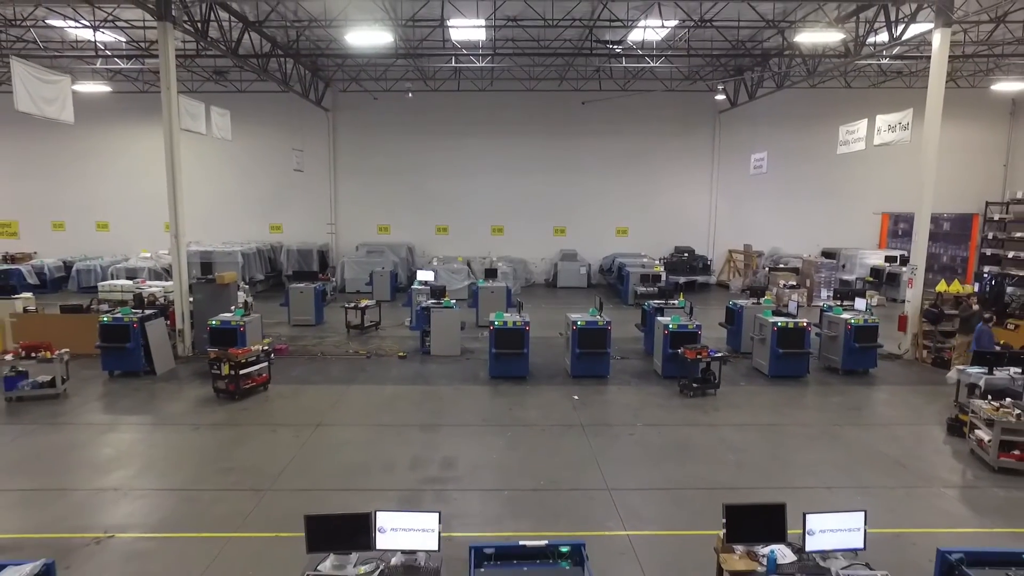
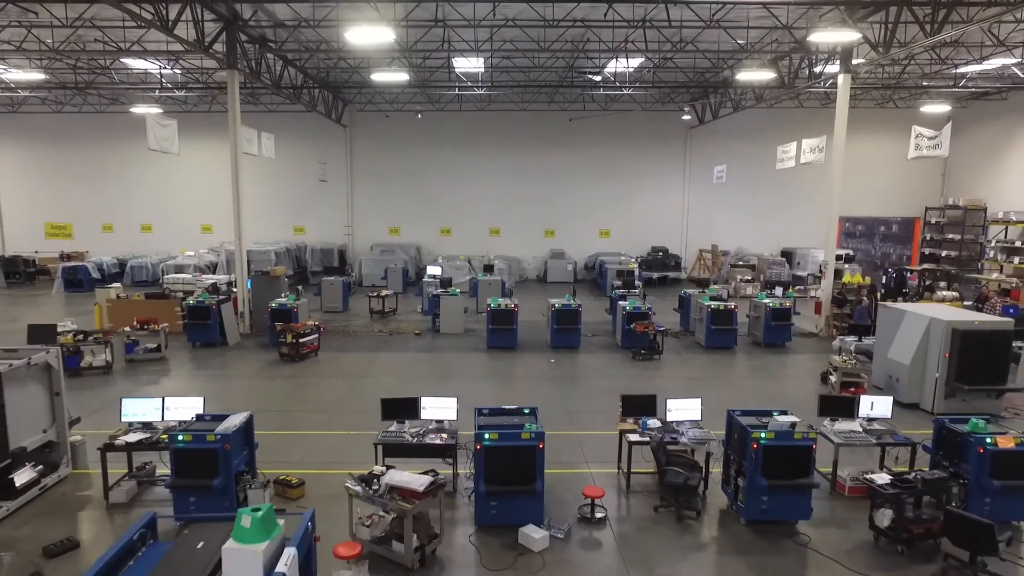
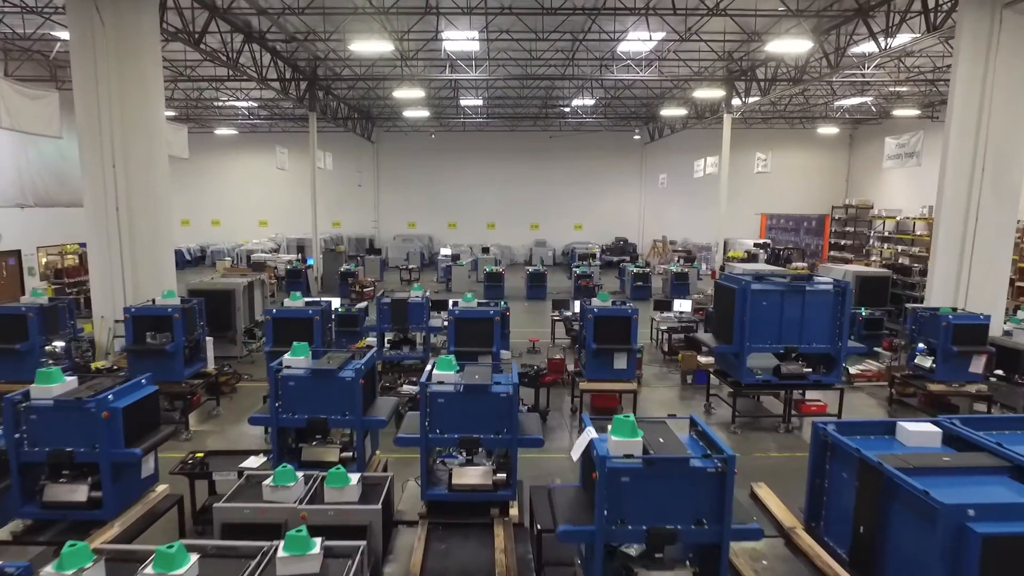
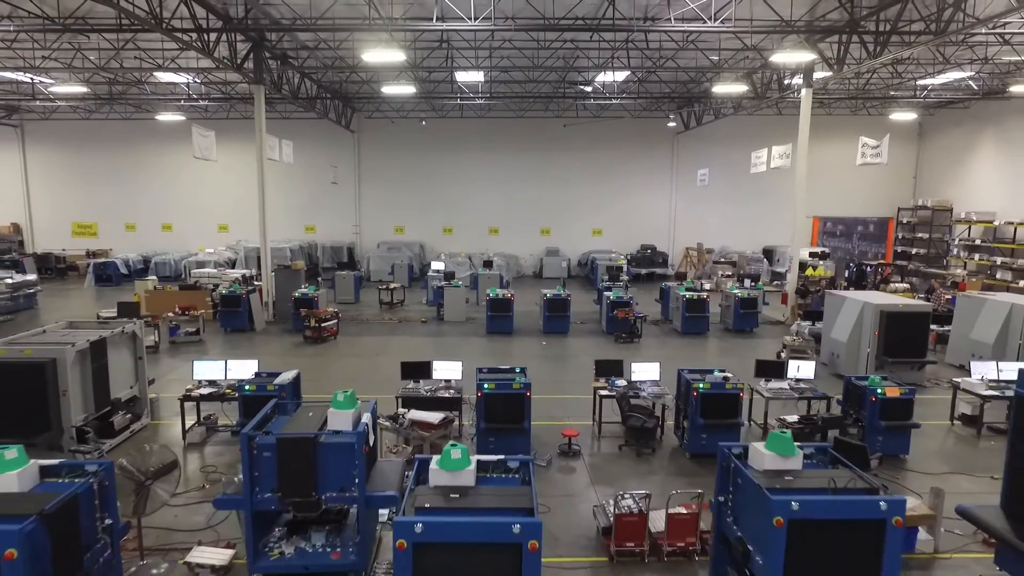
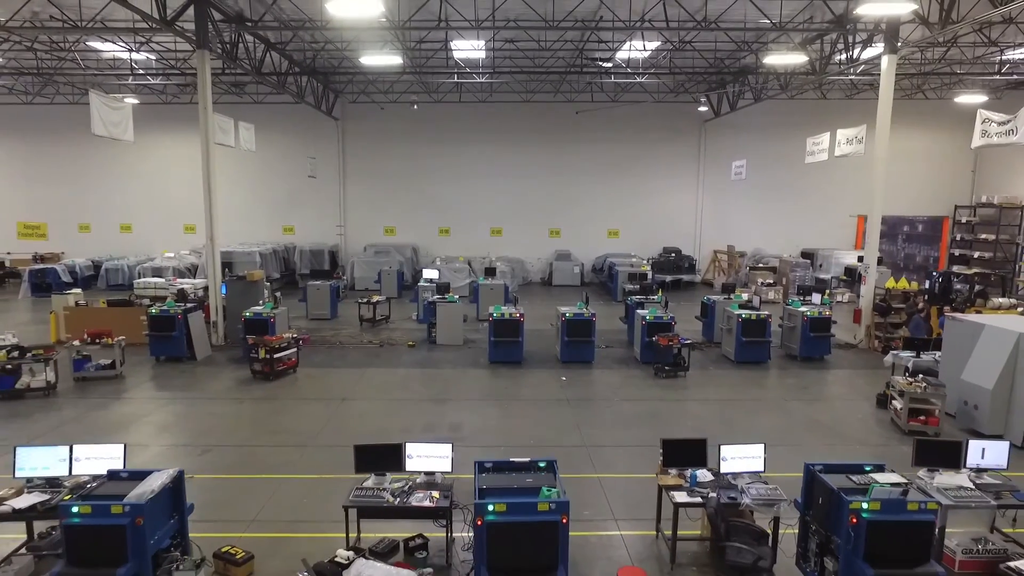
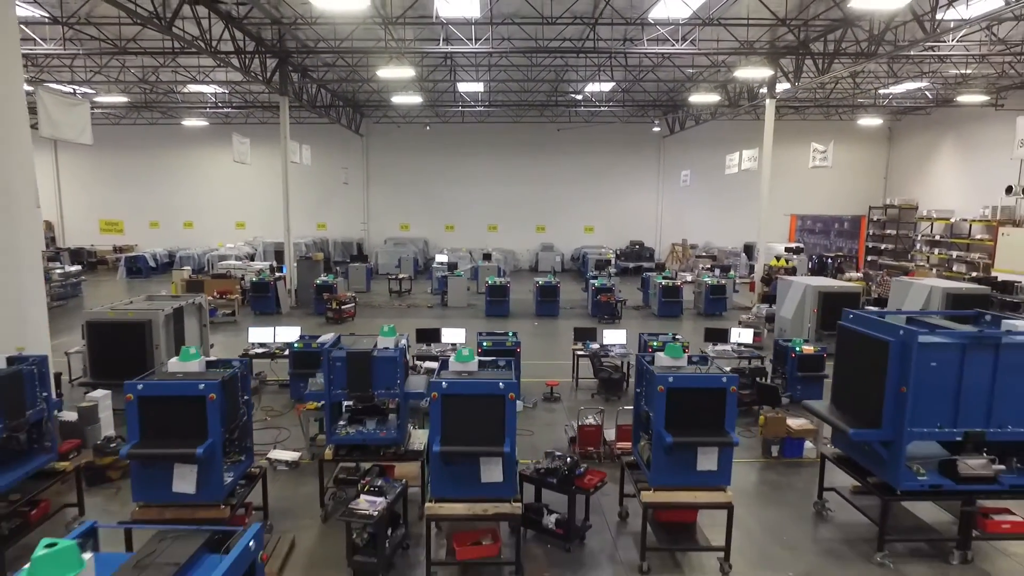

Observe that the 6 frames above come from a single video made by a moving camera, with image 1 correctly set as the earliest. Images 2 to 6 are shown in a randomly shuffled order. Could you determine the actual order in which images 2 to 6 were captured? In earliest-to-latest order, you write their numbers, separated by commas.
5, 2, 4, 6, 3
